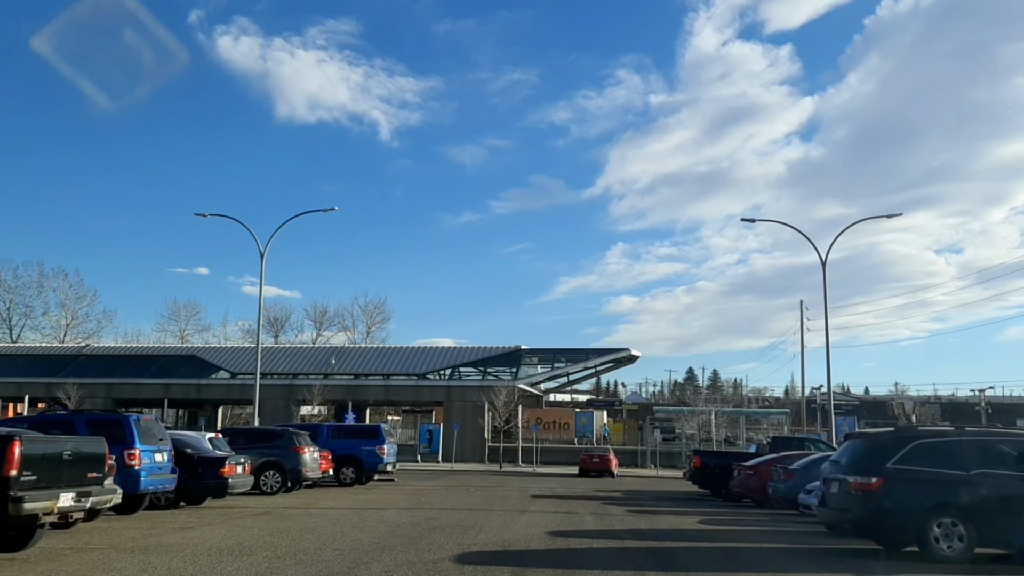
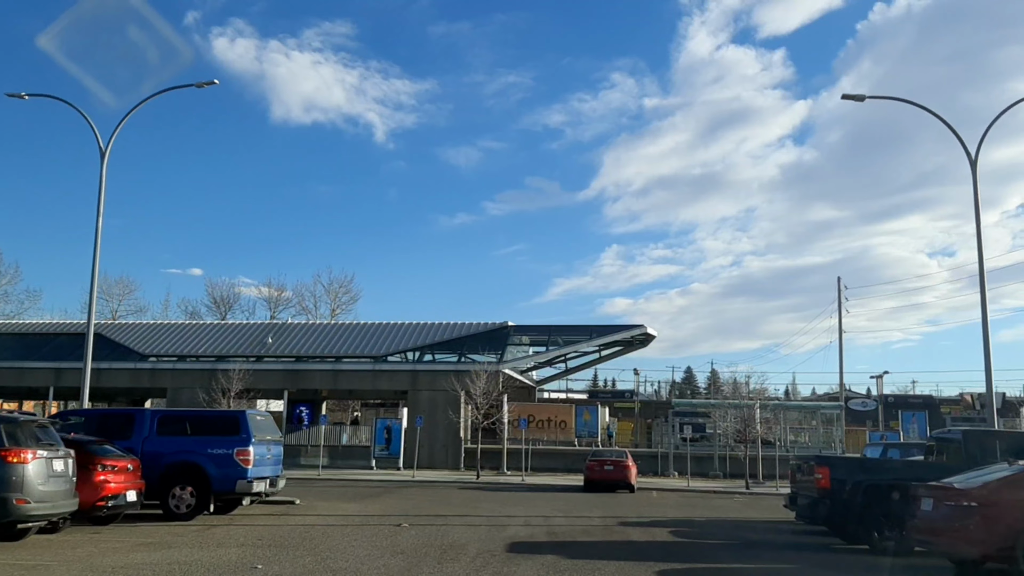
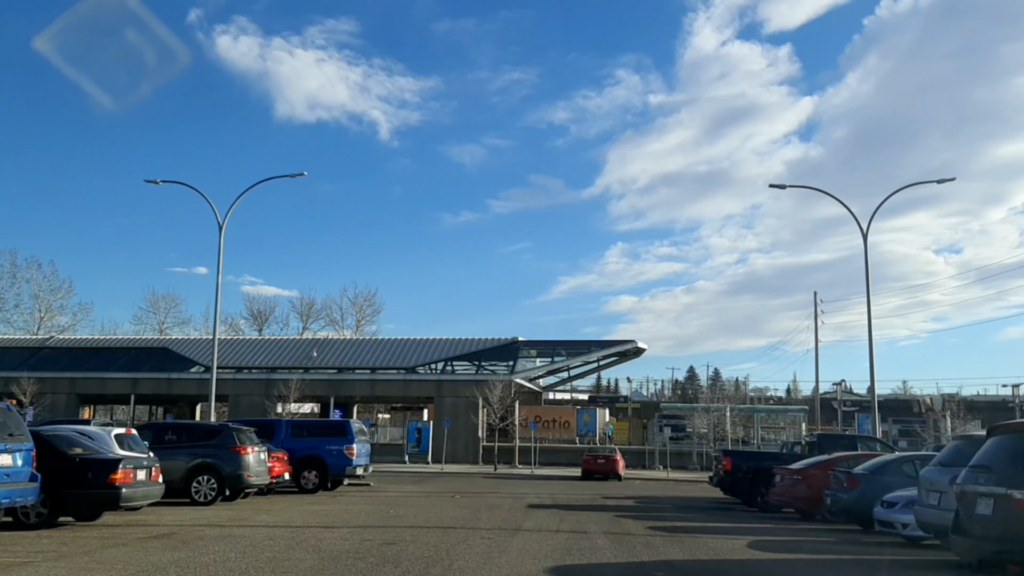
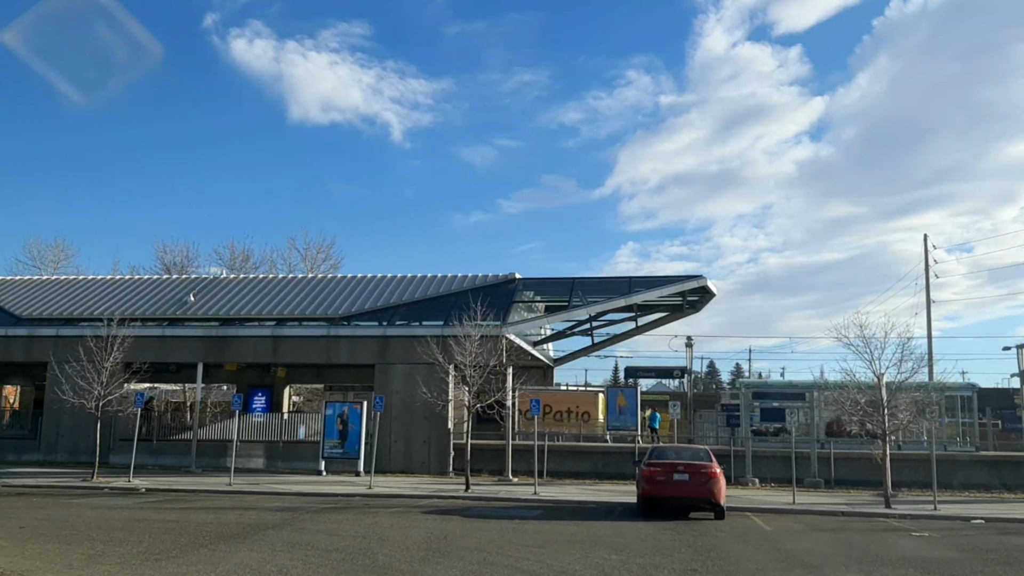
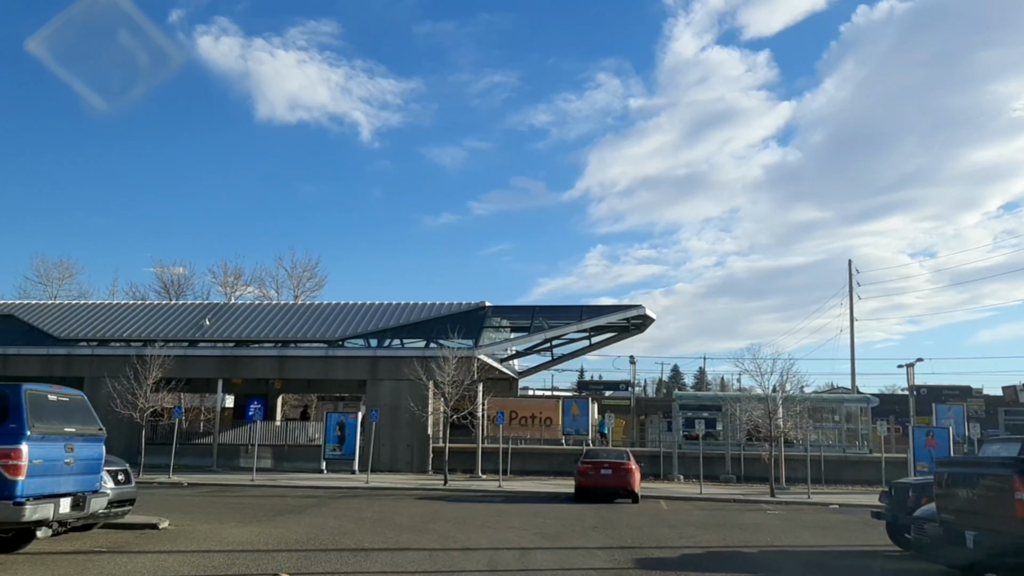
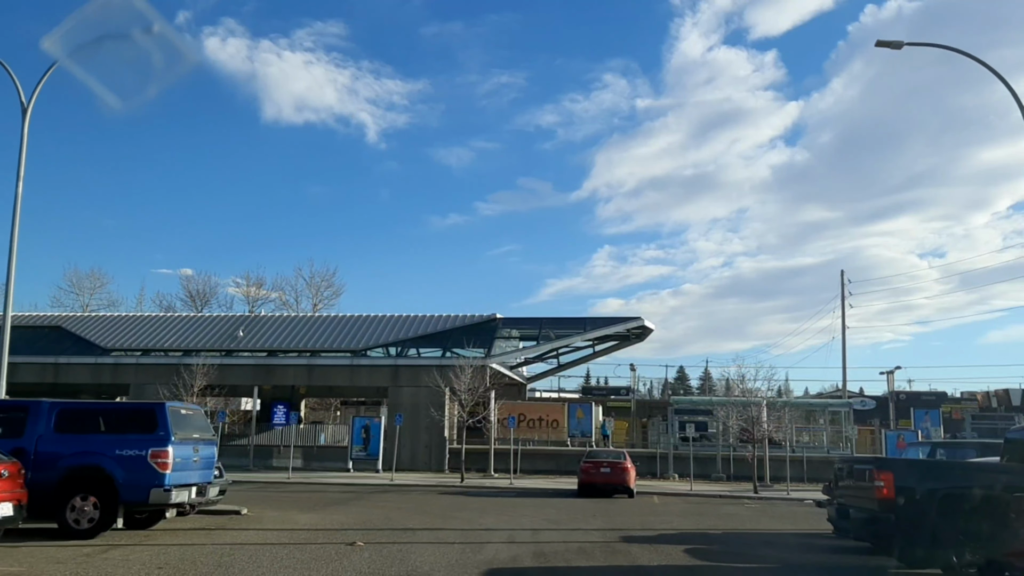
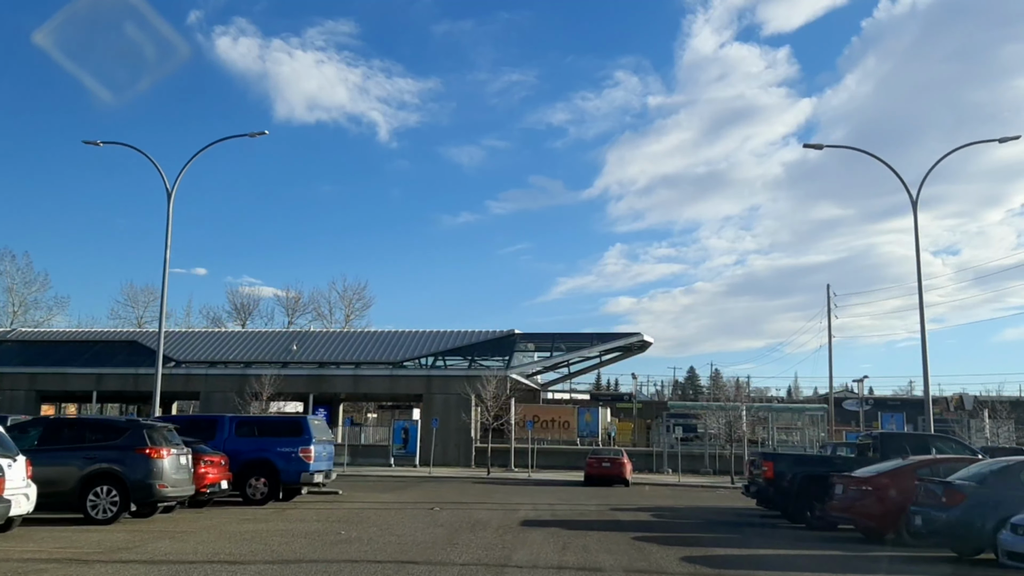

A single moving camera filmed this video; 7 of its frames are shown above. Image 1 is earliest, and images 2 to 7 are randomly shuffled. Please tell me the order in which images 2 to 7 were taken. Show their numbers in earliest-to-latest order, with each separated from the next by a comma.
3, 7, 2, 6, 5, 4
